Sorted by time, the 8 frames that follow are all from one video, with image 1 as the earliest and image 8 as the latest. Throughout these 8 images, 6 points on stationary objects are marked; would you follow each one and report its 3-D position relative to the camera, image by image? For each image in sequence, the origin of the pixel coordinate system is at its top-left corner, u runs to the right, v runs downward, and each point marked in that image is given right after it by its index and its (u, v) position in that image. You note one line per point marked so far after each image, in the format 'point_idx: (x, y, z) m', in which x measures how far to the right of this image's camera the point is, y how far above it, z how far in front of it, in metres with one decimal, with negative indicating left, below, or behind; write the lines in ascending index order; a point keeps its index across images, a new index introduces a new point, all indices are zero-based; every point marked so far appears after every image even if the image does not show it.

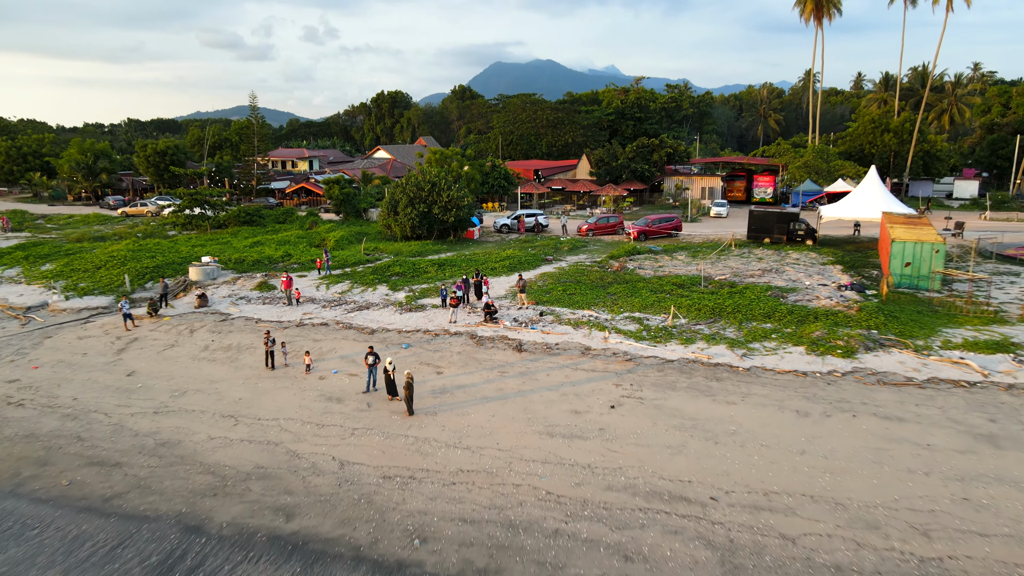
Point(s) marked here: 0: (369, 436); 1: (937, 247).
0: (-2.1, -2.2, +10.9) m
1: (+9.6, +0.9, +16.5) m
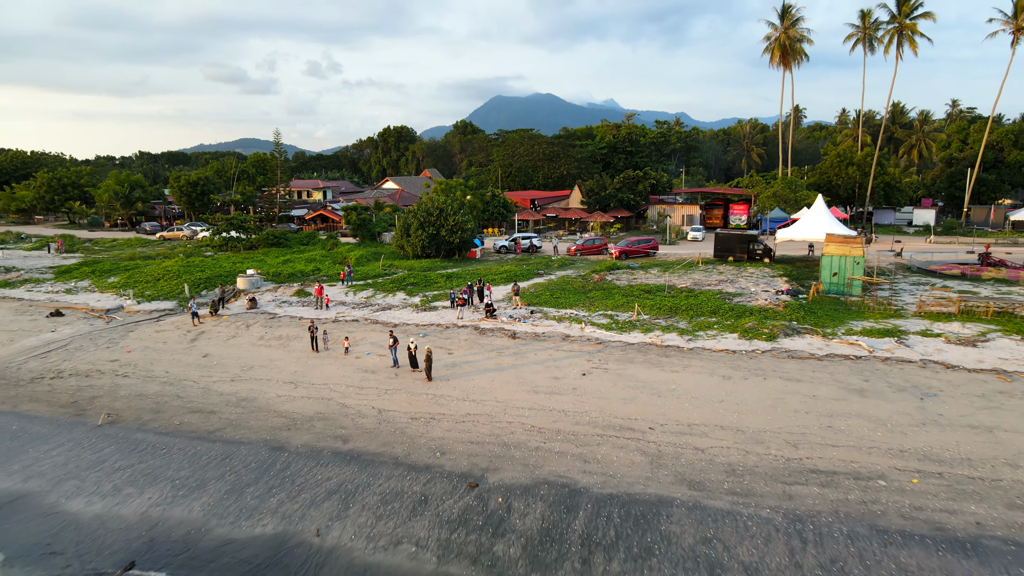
0: (-2.2, -2.0, +14.4) m
1: (+9.5, +0.8, +20.2) m
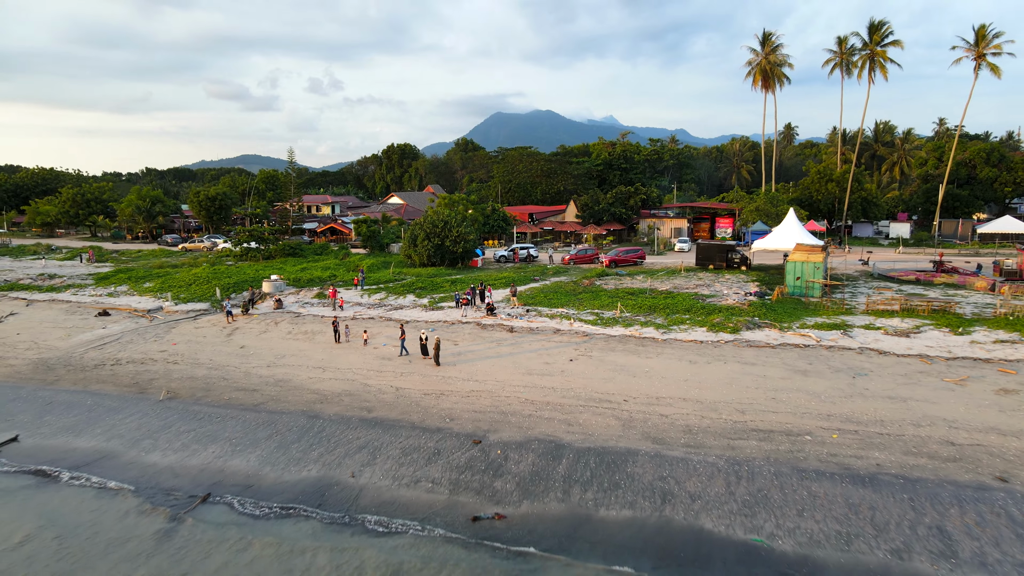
0: (-2.3, -2.0, +16.8) m
1: (+9.5, +0.7, +22.7) m
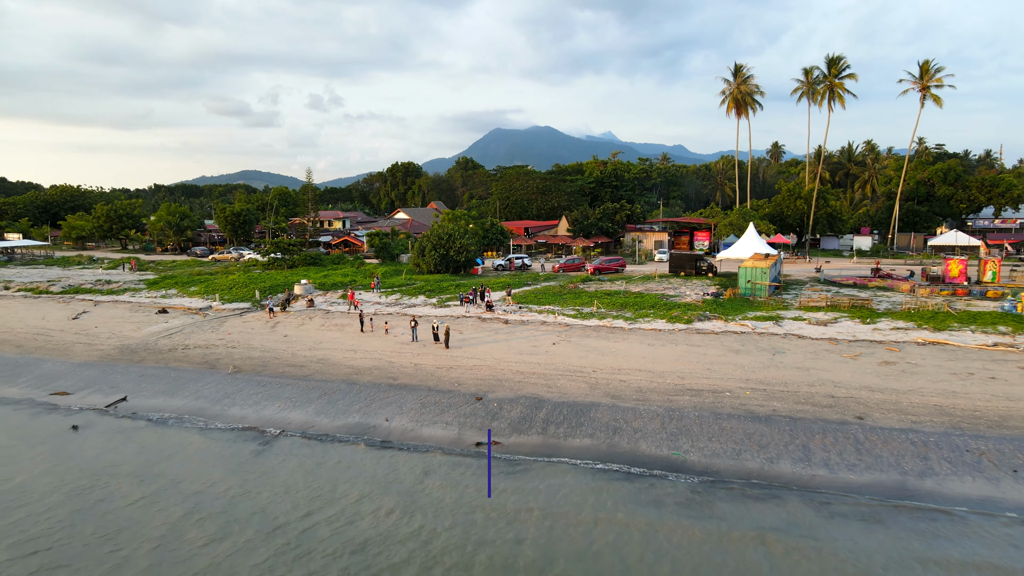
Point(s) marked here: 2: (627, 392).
0: (-2.5, -1.9, +21.0) m
1: (+9.3, +0.7, +27.0) m
2: (+2.7, -2.5, +17.4) m
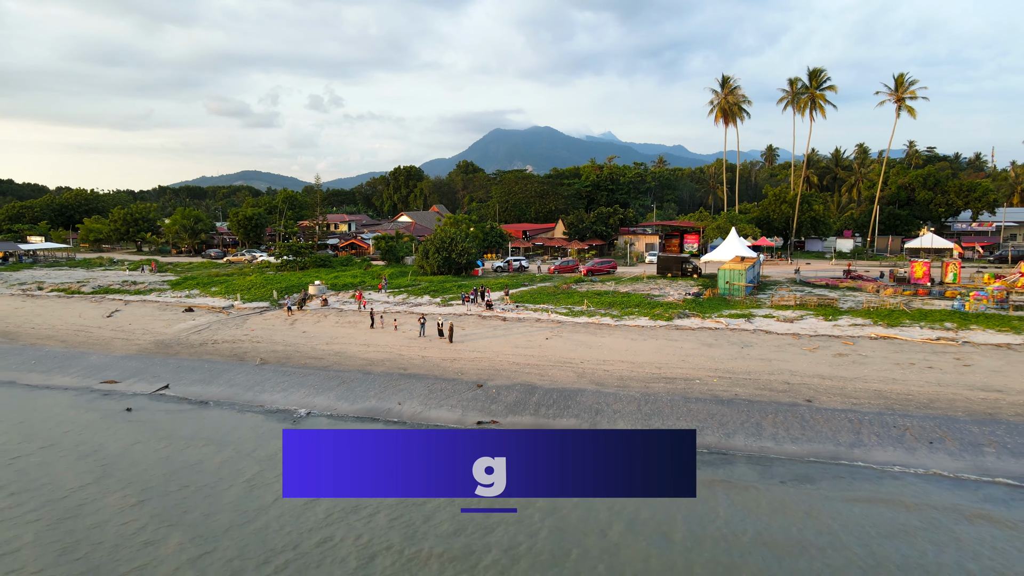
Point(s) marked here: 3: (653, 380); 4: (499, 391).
0: (-2.5, -1.9, +23.5) m
1: (+9.2, +0.7, +29.4) m
2: (+2.6, -2.5, +19.8) m
3: (+3.8, -2.5, +19.7) m
4: (-0.3, -2.7, +19.3) m
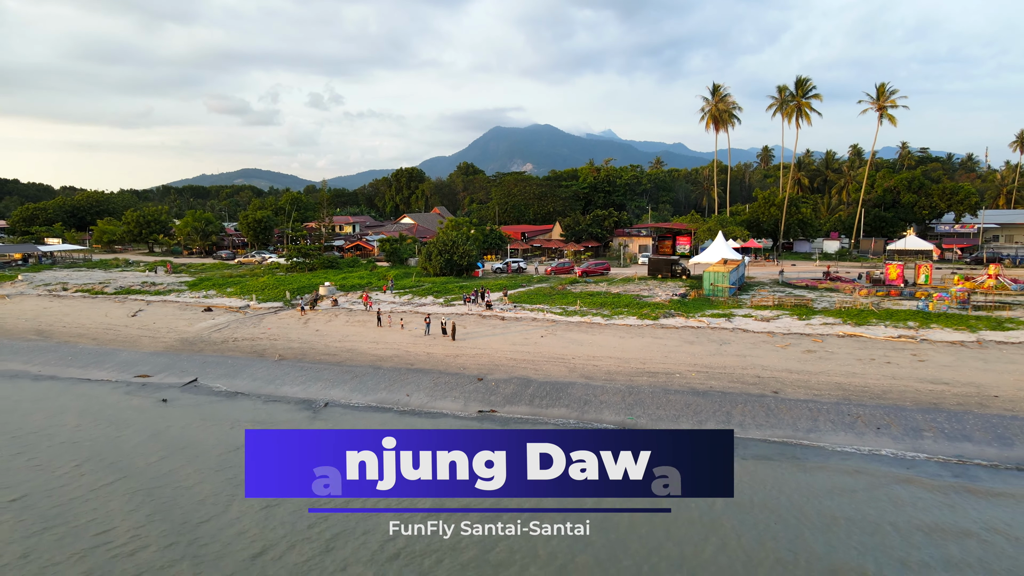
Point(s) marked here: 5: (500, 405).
0: (-2.6, -2.0, +25.5) m
1: (+9.1, +0.6, +31.4) m
2: (+2.6, -2.6, +21.8) m
3: (+3.7, -2.5, +21.7) m
4: (-0.4, -2.8, +21.4) m
5: (-0.3, -3.2, +19.7) m
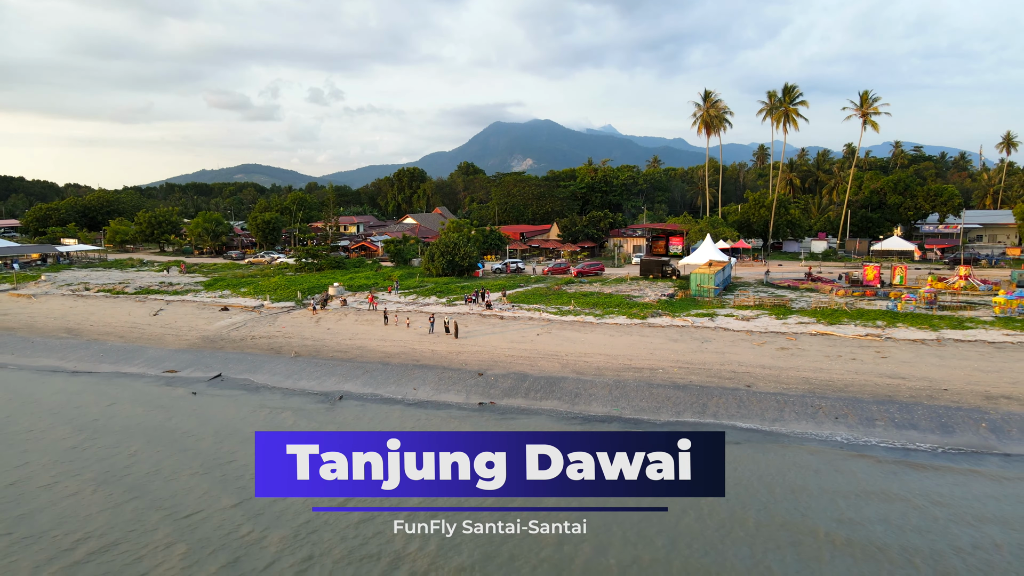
0: (-2.7, -2.1, +27.5) m
1: (+9.1, +0.6, +33.4) m
2: (+2.5, -2.7, +23.9) m
3: (+3.7, -2.6, +23.8) m
4: (-0.5, -2.9, +23.4) m
5: (-0.4, -3.3, +21.8) m
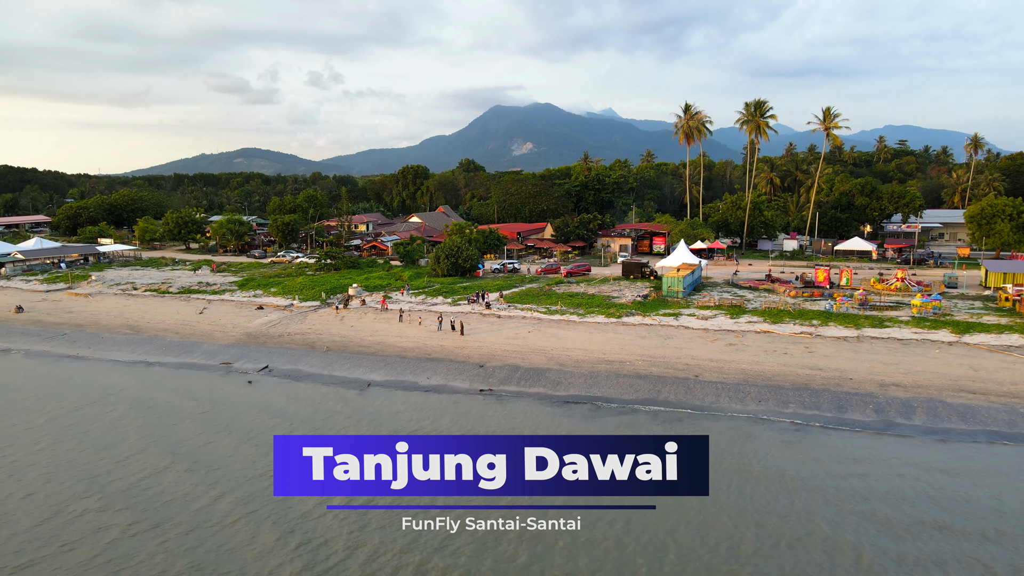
0: (-2.9, -2.3, +32.9) m
1: (+8.9, +0.5, +38.7) m
2: (+2.3, -3.0, +29.2) m
3: (+3.4, -2.9, +29.1) m
4: (-0.7, -3.2, +28.8) m
5: (-0.6, -3.6, +27.2) m
